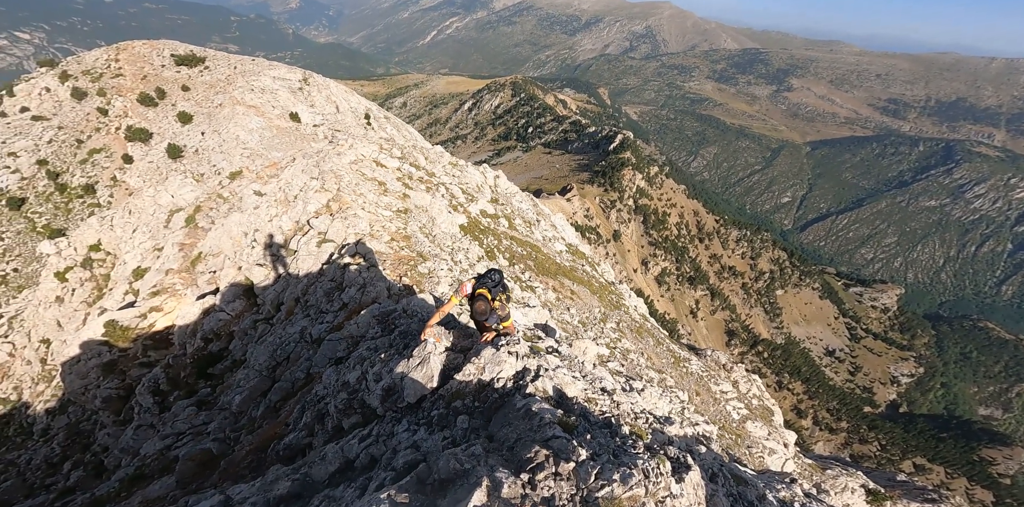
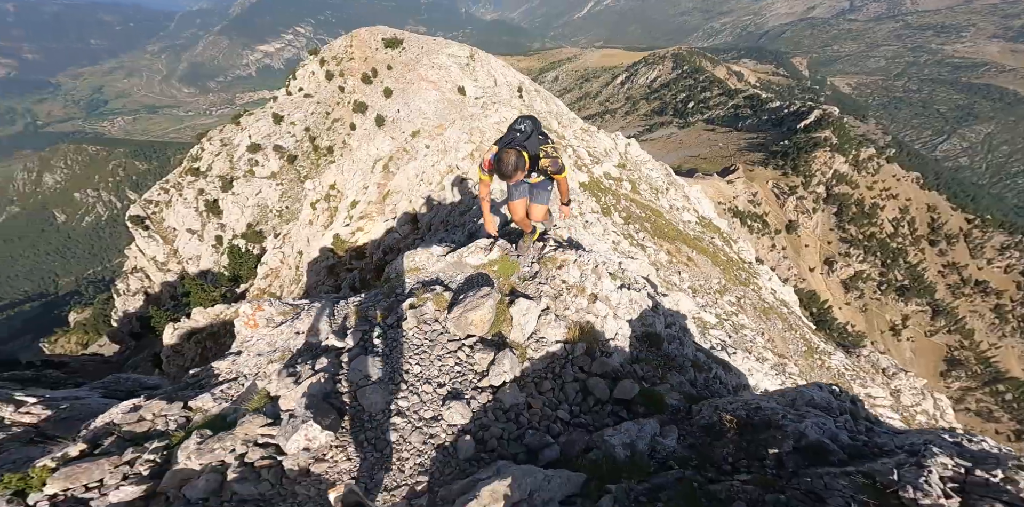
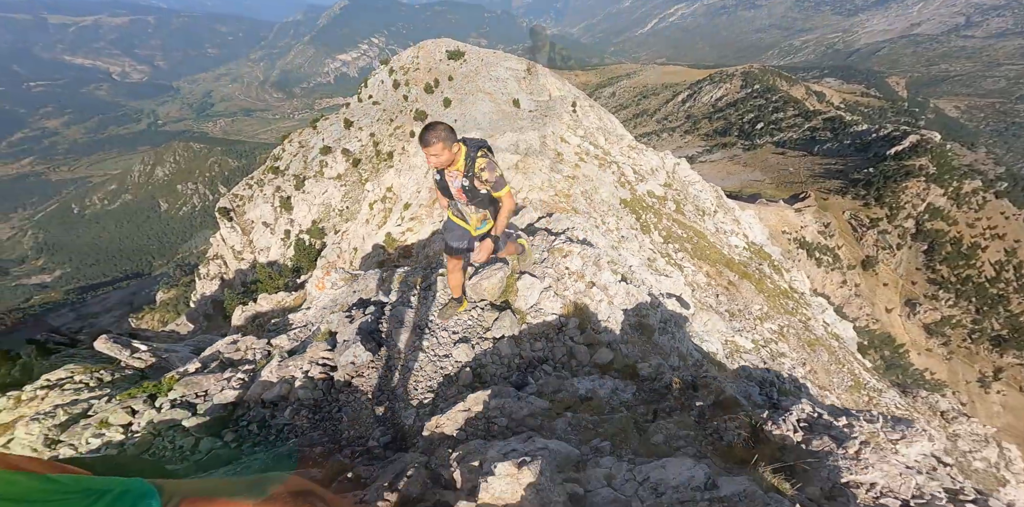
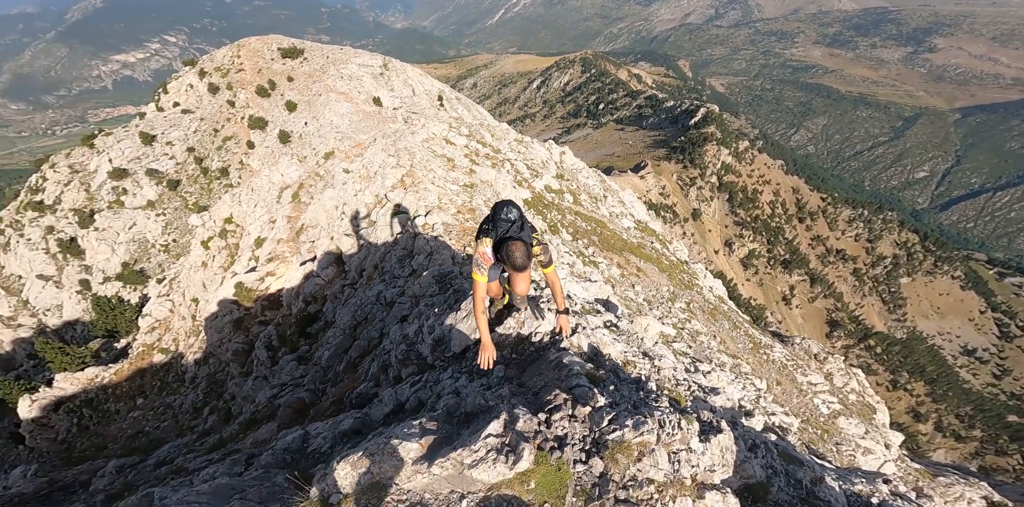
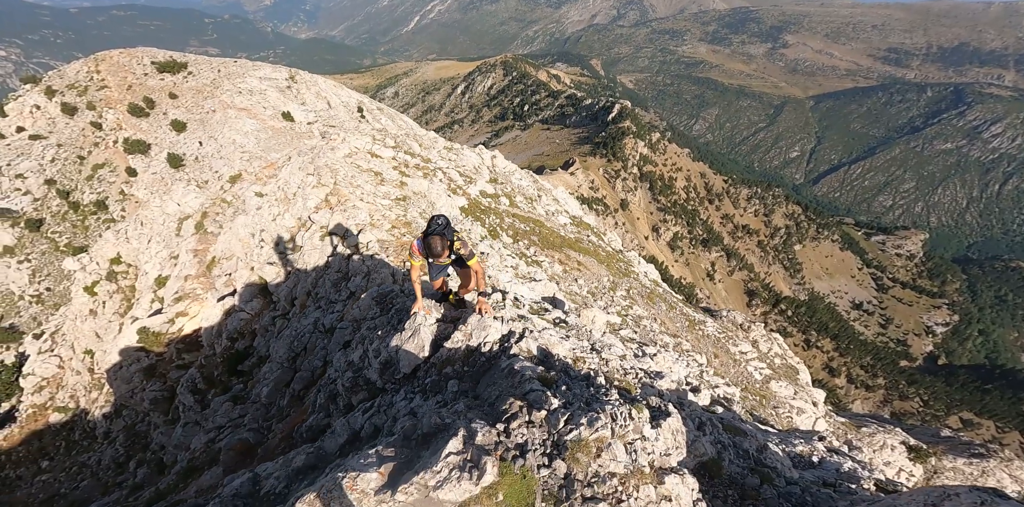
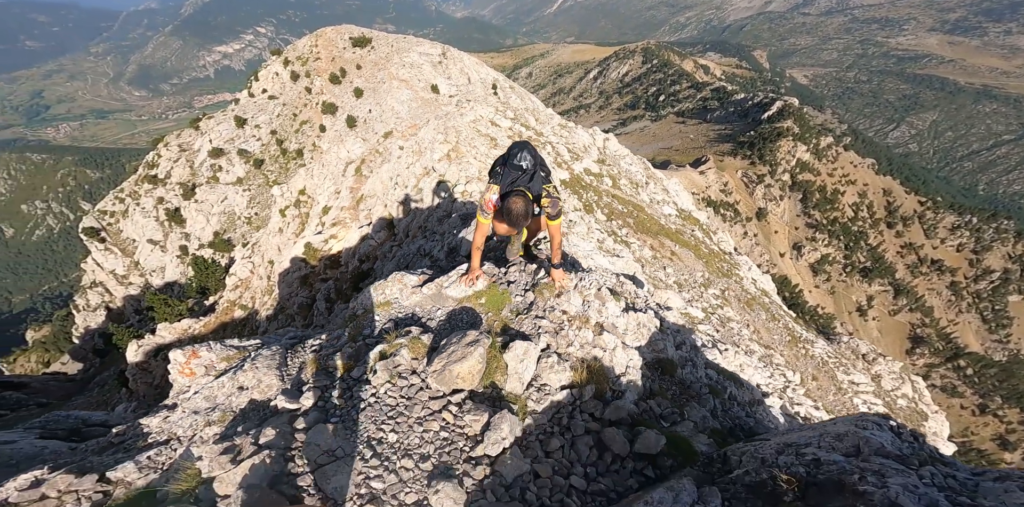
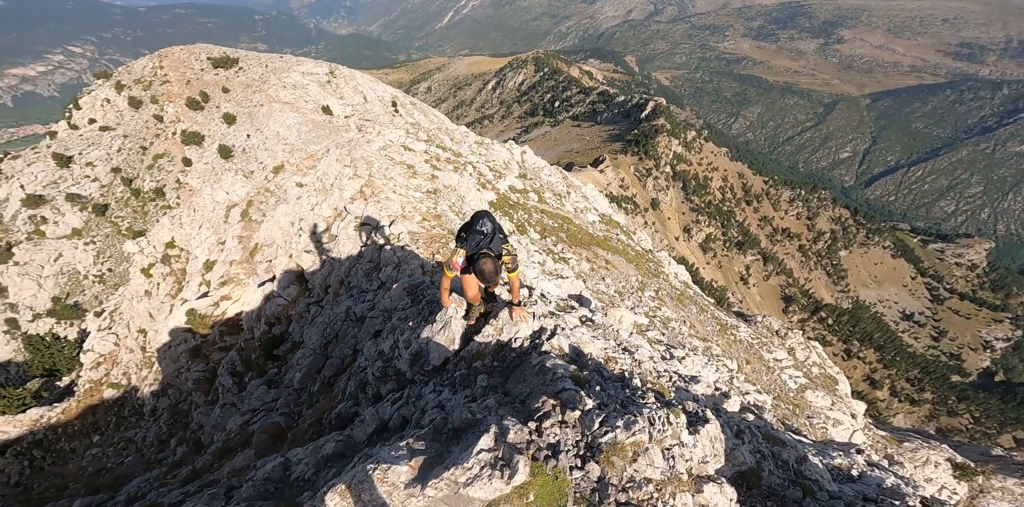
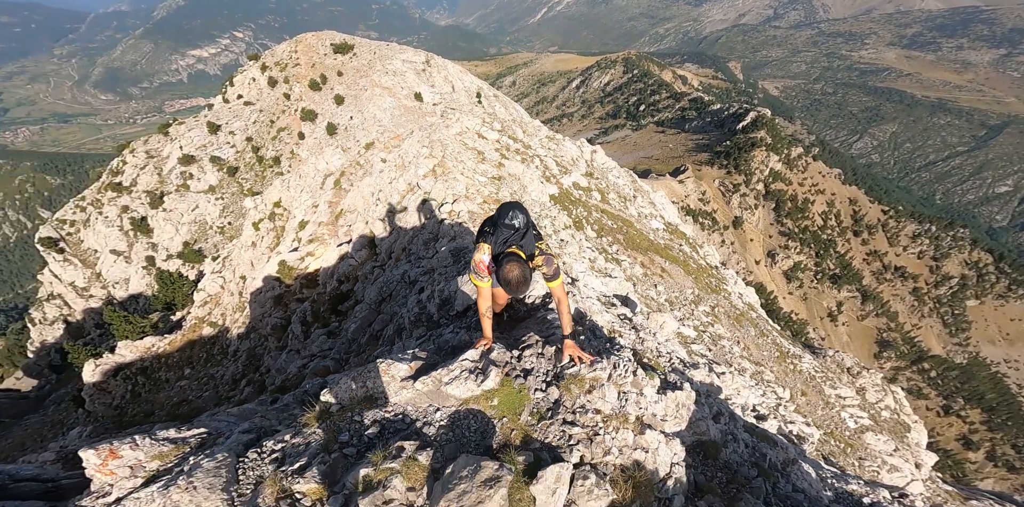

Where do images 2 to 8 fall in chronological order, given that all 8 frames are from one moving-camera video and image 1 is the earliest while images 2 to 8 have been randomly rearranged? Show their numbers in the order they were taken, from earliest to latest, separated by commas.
5, 7, 4, 8, 6, 2, 3
